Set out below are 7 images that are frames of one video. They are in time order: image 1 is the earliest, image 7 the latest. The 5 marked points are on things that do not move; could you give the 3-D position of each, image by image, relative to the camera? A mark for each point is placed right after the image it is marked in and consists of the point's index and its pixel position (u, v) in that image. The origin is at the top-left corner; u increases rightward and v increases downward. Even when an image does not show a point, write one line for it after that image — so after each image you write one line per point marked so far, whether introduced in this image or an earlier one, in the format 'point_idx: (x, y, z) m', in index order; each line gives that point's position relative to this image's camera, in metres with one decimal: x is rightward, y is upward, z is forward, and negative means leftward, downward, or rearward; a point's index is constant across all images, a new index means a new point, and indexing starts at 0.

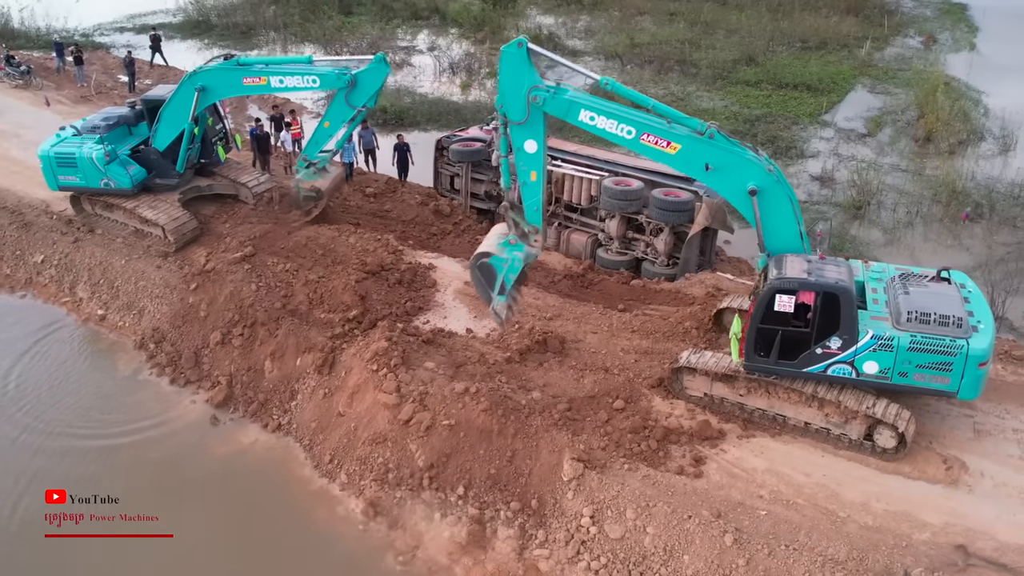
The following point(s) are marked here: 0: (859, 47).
0: (+6.5, +4.5, +18.2) m
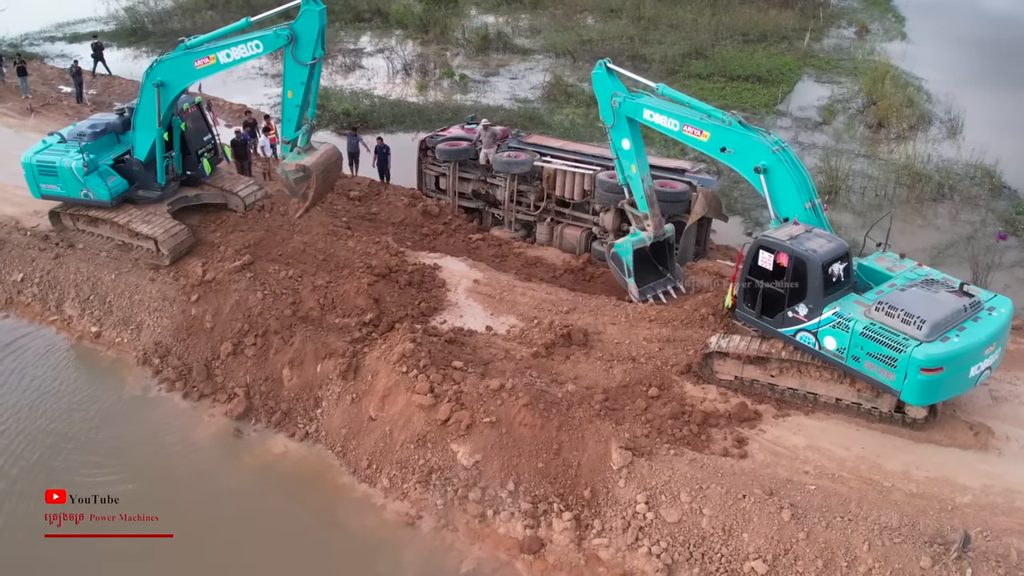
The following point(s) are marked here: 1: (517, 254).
0: (+5.5, +4.8, +18.8) m
1: (+0.1, +0.4, +10.8) m
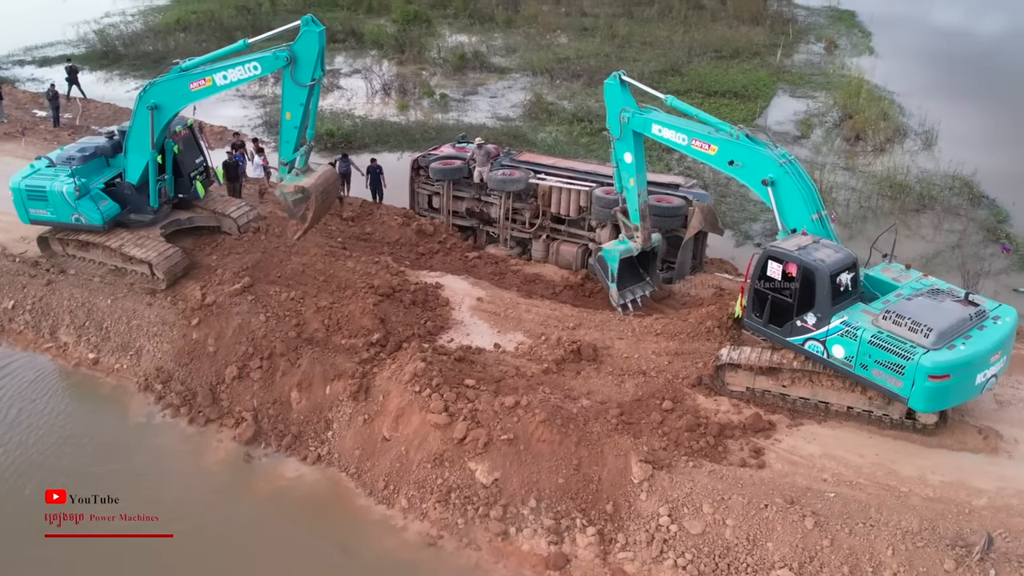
0: (+5.0, +4.6, +19.2) m
1: (0.0, +0.2, +10.9) m
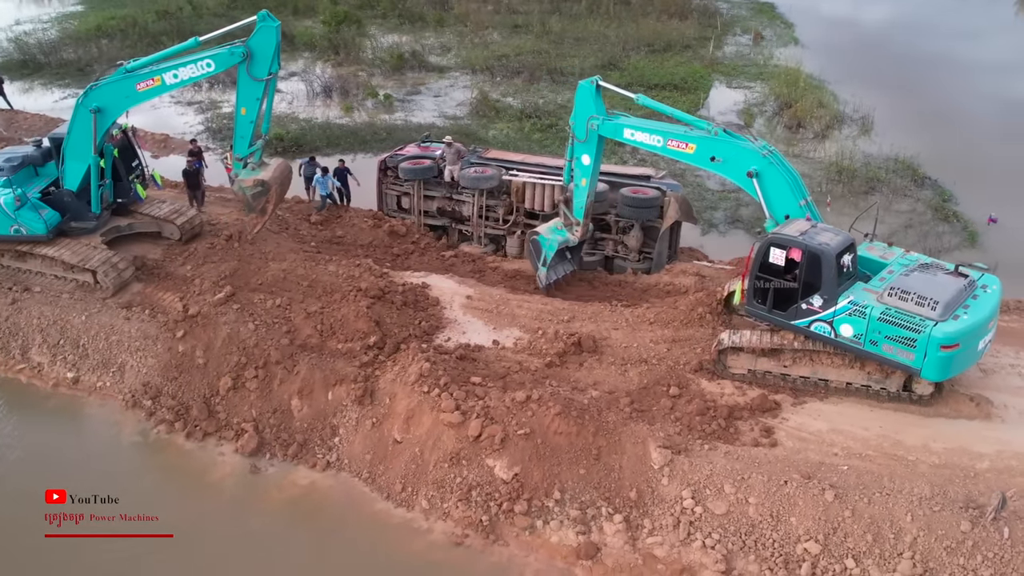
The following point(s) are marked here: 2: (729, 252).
0: (+3.8, +4.8, +19.6) m
1: (-0.2, +0.2, +10.9) m
2: (+2.6, +0.4, +11.7) m
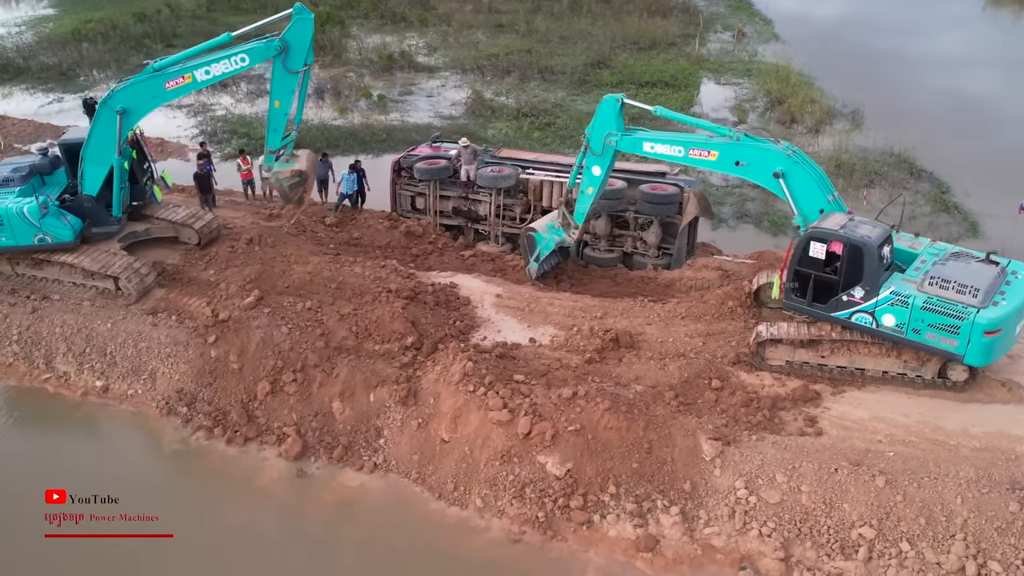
0: (+3.5, +4.9, +19.8) m
1: (0.0, +0.2, +11.0) m
2: (+2.8, +0.5, +11.9) m
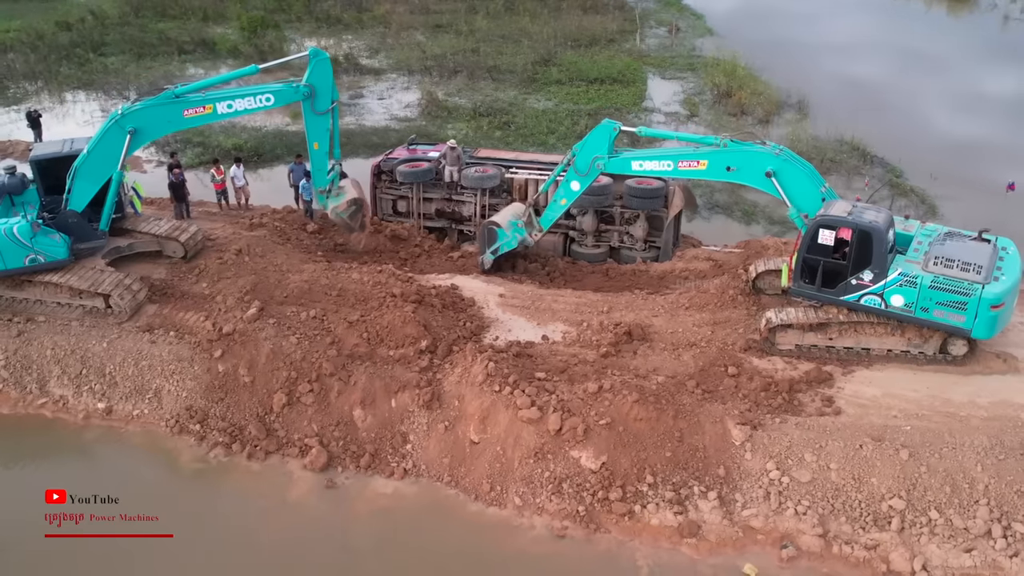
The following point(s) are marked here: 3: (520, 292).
0: (+2.3, +5.1, +20.2) m
1: (-0.1, +0.3, +11.0) m
2: (+2.6, +0.7, +12.2) m
3: (+0.1, 0.0, +10.0) m
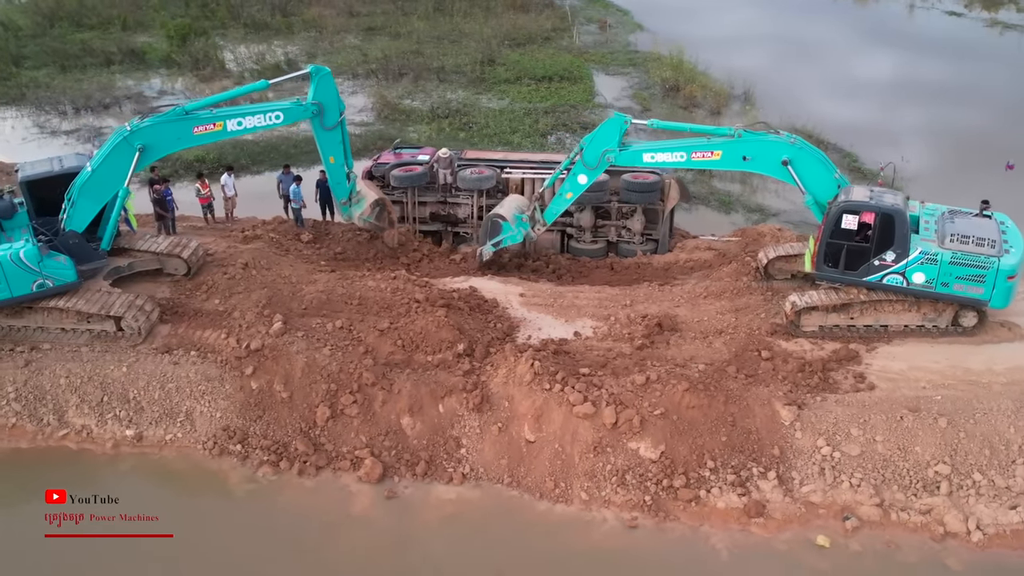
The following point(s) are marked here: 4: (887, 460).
0: (+1.0, +5.2, +20.4) m
1: (0.0, +0.3, +11.1) m
2: (+2.4, +0.8, +12.6) m
3: (+0.2, 0.0, +10.0) m
4: (+3.0, -1.4, +7.9) m
